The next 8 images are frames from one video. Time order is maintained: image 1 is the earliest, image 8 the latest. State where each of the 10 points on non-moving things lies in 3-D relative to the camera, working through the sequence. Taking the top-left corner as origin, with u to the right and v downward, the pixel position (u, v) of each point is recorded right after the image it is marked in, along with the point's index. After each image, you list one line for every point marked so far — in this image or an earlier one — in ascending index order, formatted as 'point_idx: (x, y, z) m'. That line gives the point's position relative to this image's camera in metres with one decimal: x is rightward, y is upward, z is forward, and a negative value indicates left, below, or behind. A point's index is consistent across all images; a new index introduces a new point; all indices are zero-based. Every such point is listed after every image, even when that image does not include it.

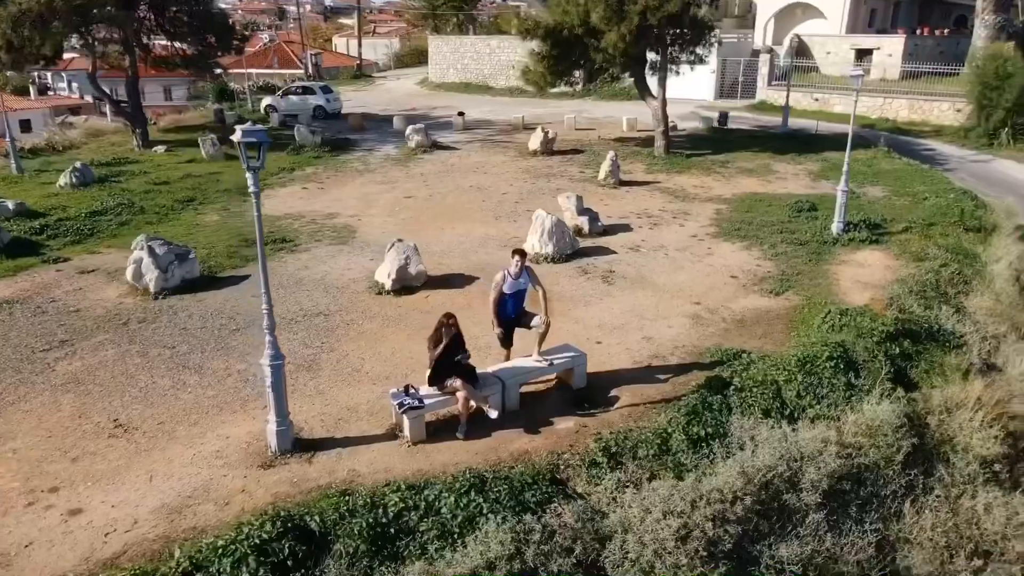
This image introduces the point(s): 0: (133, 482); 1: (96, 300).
0: (-3.4, -1.8, +6.9) m
1: (-5.9, -0.2, +11.0) m
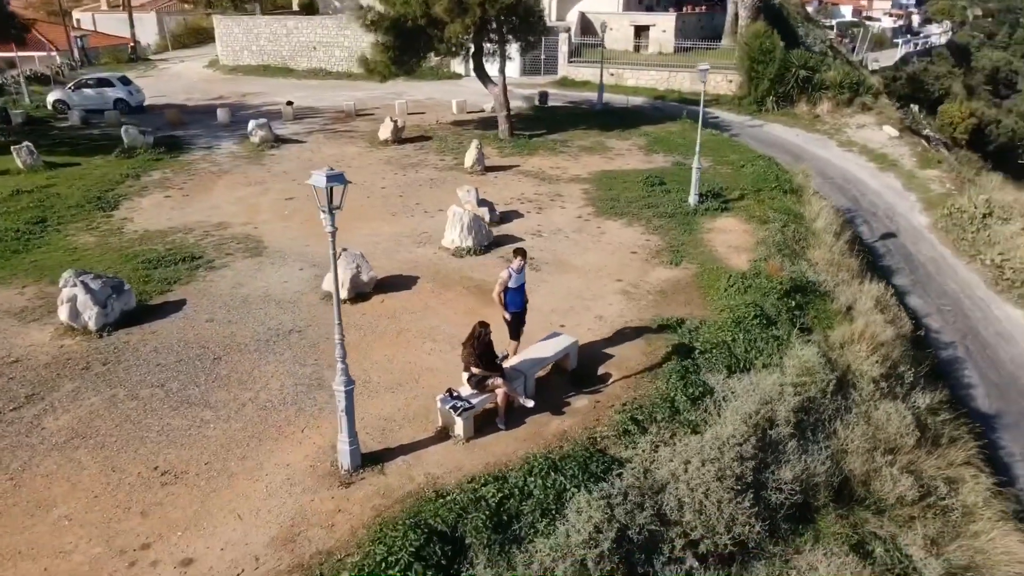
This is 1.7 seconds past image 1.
0: (-2.6, -2.2, +7.1) m
1: (-6.3, -0.8, +10.2) m
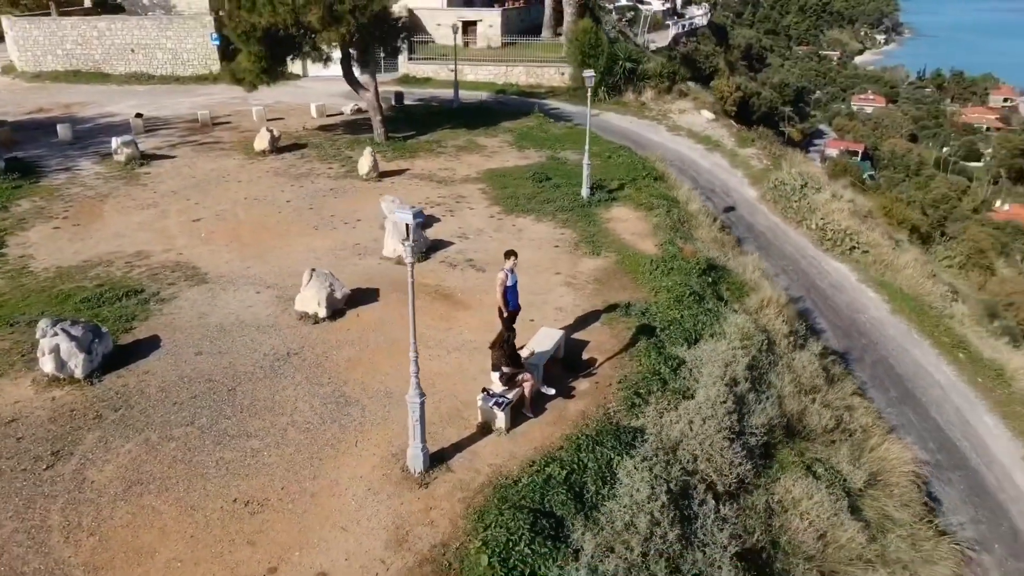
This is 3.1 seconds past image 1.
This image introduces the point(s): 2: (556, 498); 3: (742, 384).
0: (-1.7, -2.5, +7.7) m
1: (-6.3, -1.4, +9.8) m
2: (+0.5, -2.2, +8.2) m
3: (+3.3, -1.4, +11.0) m
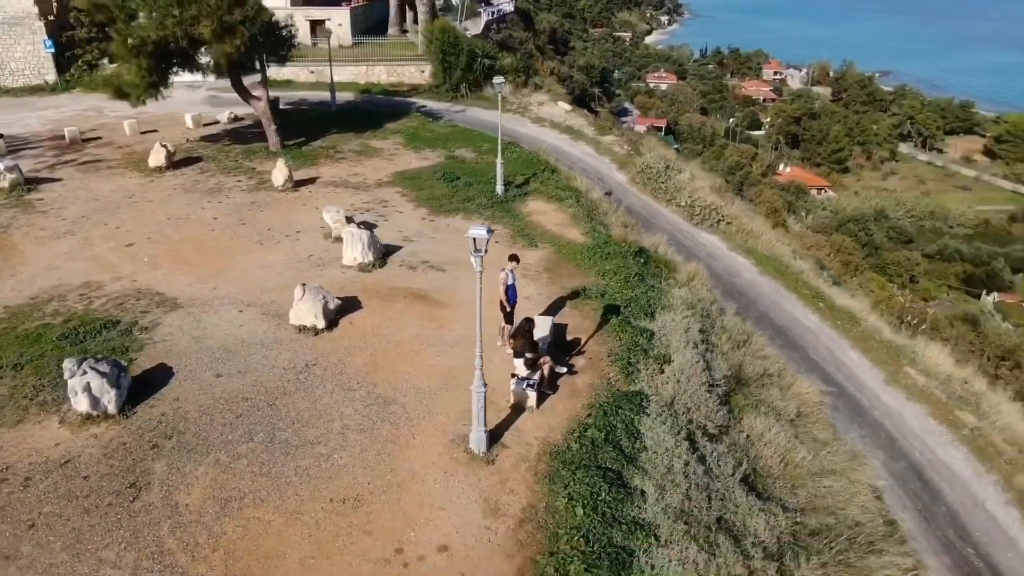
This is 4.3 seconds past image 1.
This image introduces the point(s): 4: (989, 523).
0: (-0.8, -2.6, +8.9) m
1: (-5.8, -2.0, +9.8) m
2: (+1.2, -2.1, +9.8) m
3: (+3.2, -1.0, +13.1) m
4: (+8.7, -4.3, +14.2) m
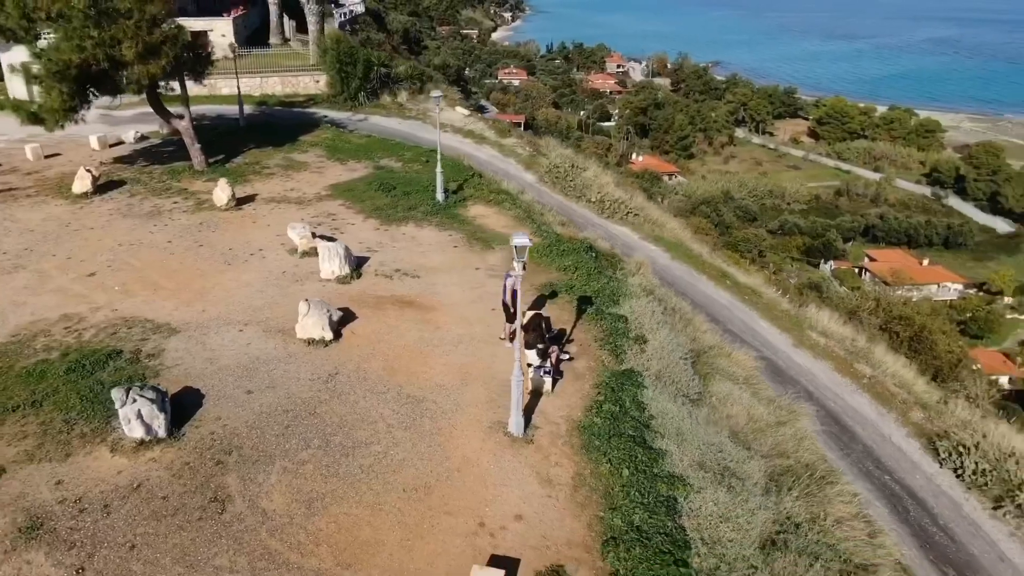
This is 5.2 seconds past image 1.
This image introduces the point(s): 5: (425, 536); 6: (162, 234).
0: (-0.1, -2.7, +10.1) m
1: (-5.2, -2.4, +10.1) m
2: (+1.7, -2.0, +11.4) m
3: (+3.0, -0.8, +15.0) m
4: (+8.5, -3.6, +17.0) m
5: (-1.1, -3.0, +9.3) m
6: (-8.2, +1.3, +18.2) m
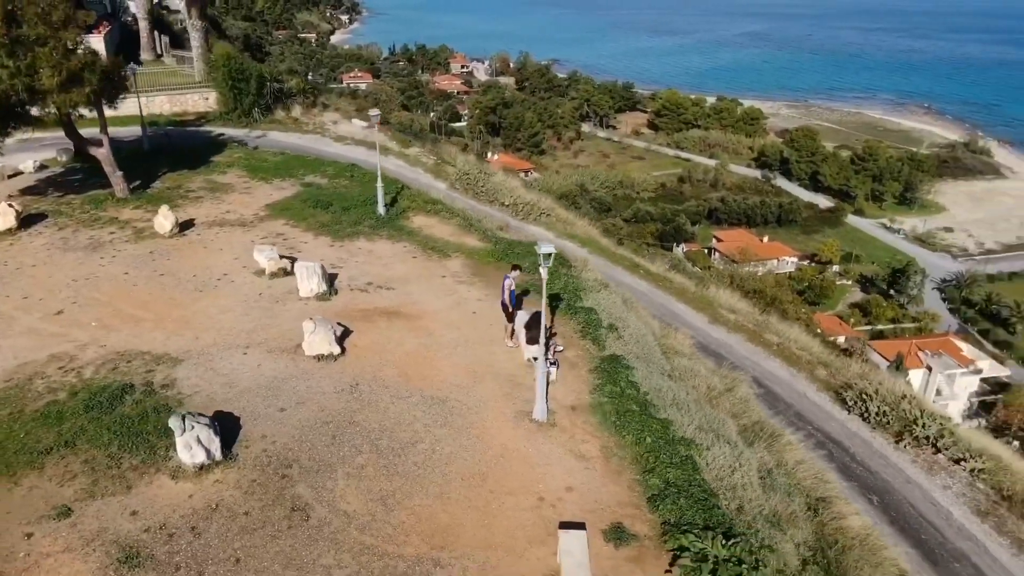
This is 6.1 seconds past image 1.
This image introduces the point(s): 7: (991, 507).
0: (+0.5, -2.7, +11.5) m
1: (-4.4, -2.9, +10.6) m
2: (+2.0, -1.9, +13.1) m
3: (+2.5, -0.6, +16.8) m
4: (+7.7, -3.0, +19.9) m
5: (-0.2, -3.1, +10.6) m
6: (-9.2, +0.5, +18.0) m
7: (+10.3, -4.7, +16.6) m
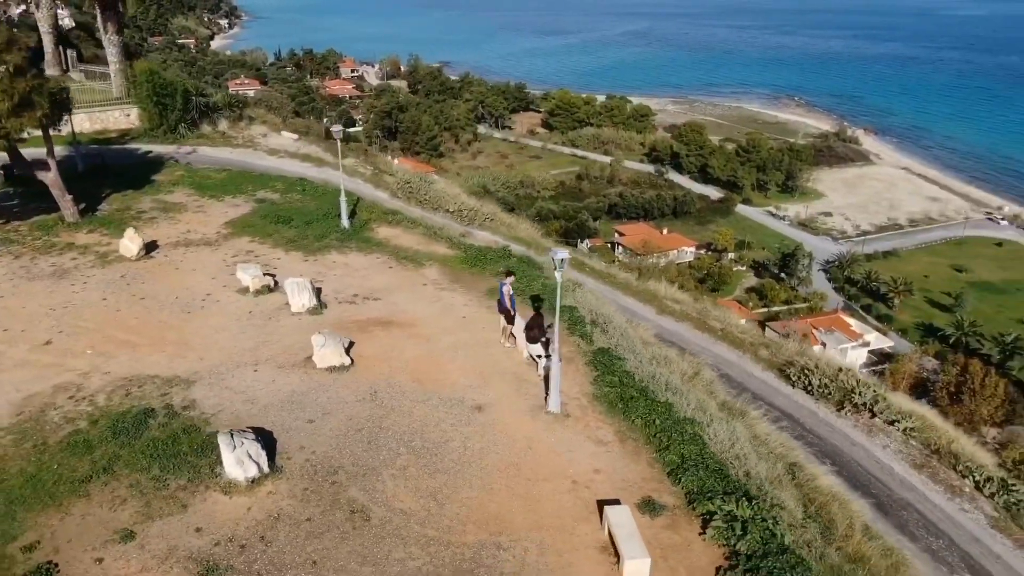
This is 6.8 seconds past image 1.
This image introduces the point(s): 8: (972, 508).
0: (+1.0, -2.7, +12.6) m
1: (-3.8, -3.2, +11.1) m
2: (+2.2, -1.9, +14.3) m
3: (+2.1, -0.5, +18.1) m
4: (+7.1, -2.7, +21.8) m
5: (+0.4, -3.2, +11.6) m
6: (-9.7, -0.1, +17.7) m
7: (+10.1, -4.2, +18.9) m
8: (+10.5, -5.0, +17.6) m
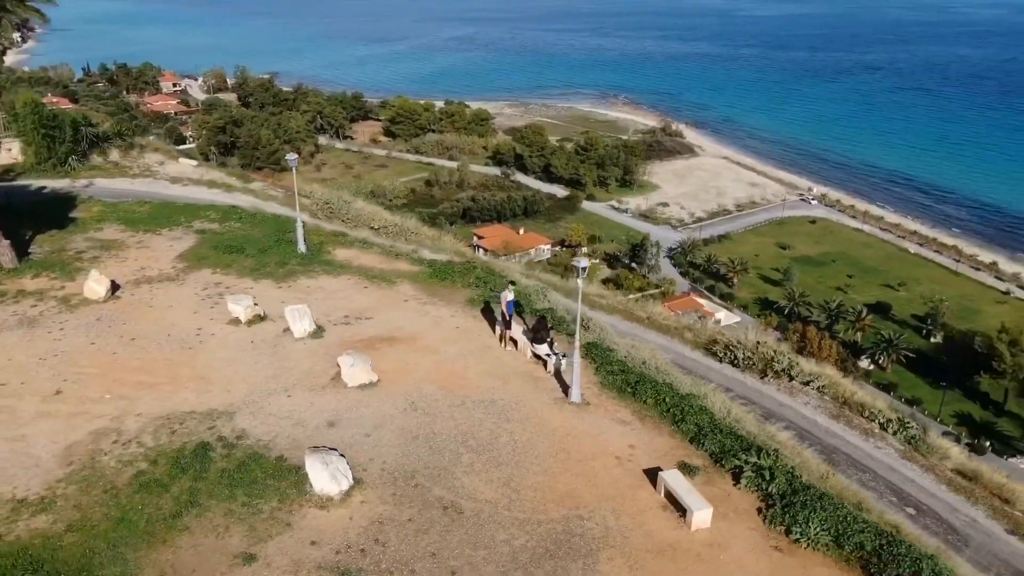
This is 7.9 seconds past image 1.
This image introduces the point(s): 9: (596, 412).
0: (+1.8, -2.8, +14.5) m
1: (-2.5, -3.6, +12.0) m
2: (+2.6, -1.9, +16.4) m
3: (+1.6, -0.6, +20.1) m
4: (+5.9, -2.3, +24.8) m
5: (+1.5, -3.2, +13.4) m
6: (-9.9, -1.1, +17.4) m
7: (+9.5, -3.6, +22.5) m
8: (+10.2, -4.3, +21.3) m
9: (+1.6, -2.4, +15.2) m
